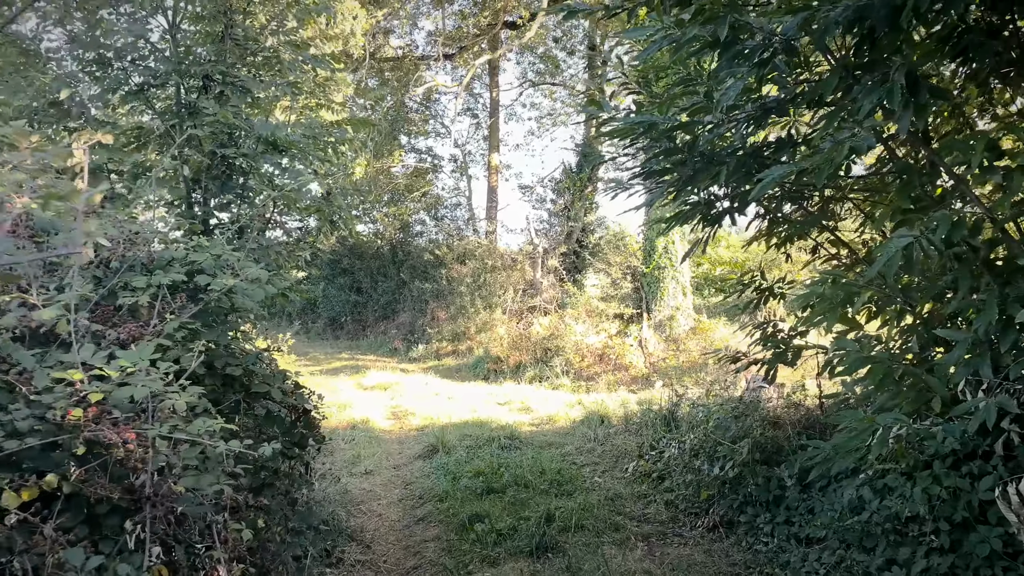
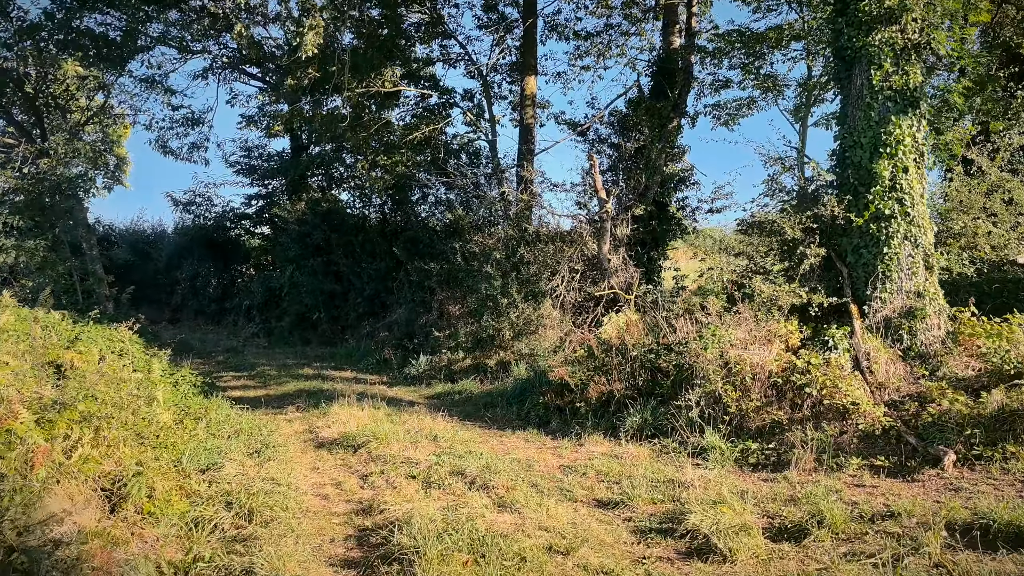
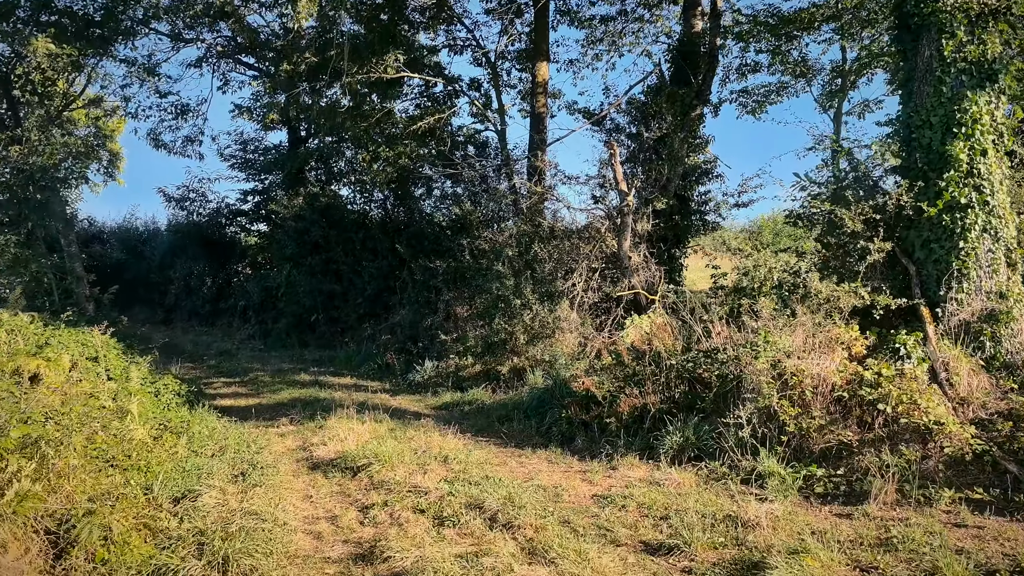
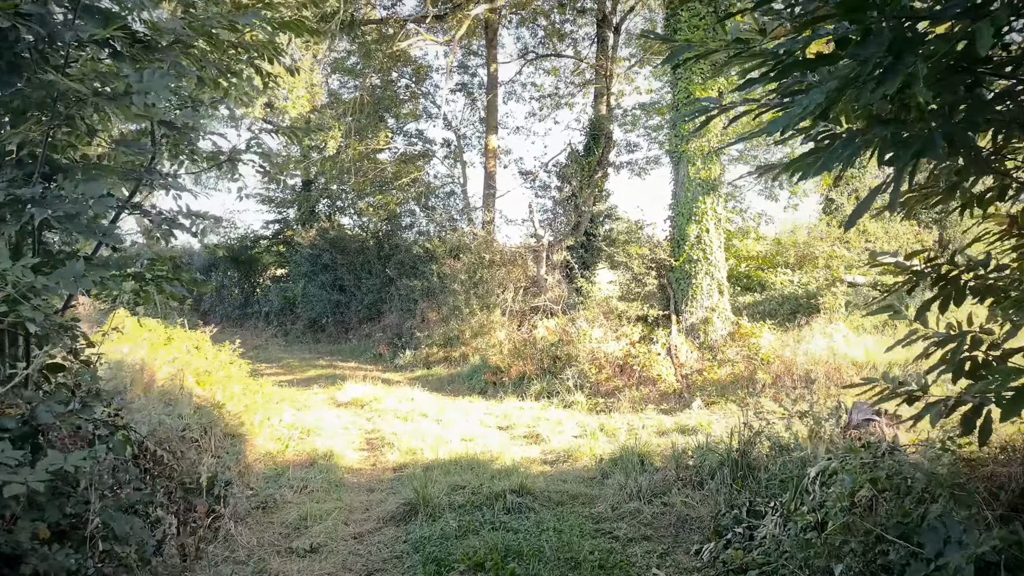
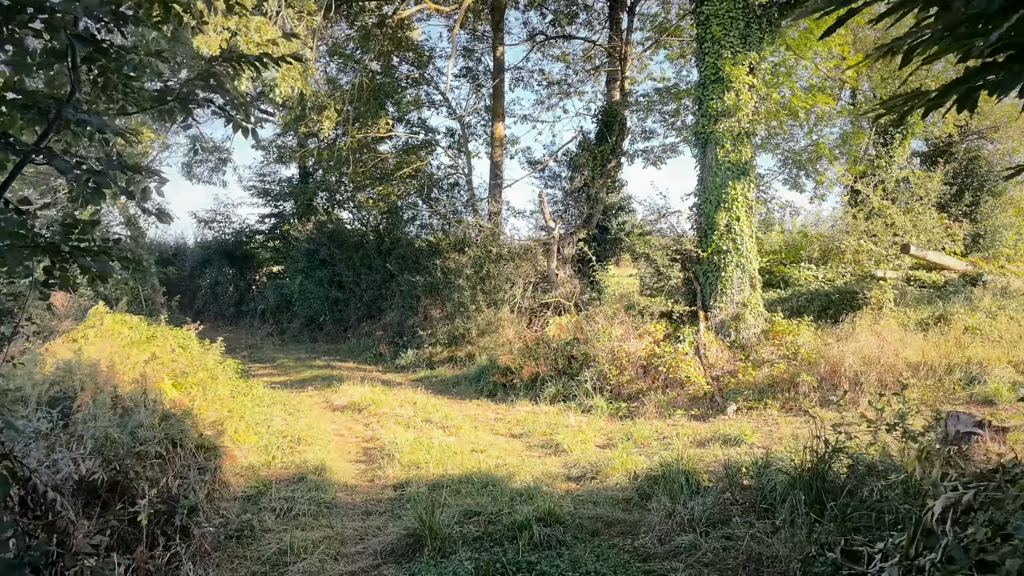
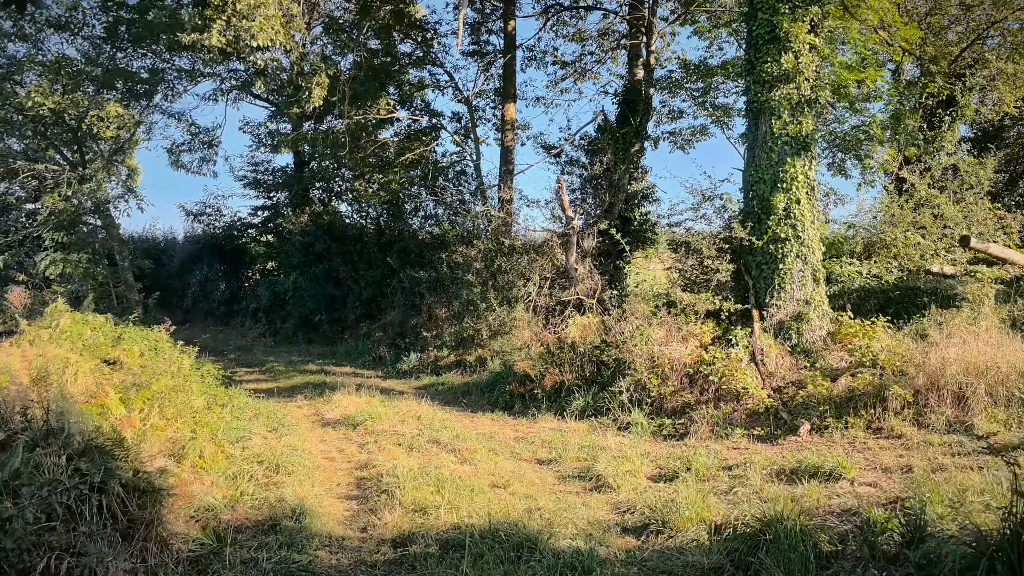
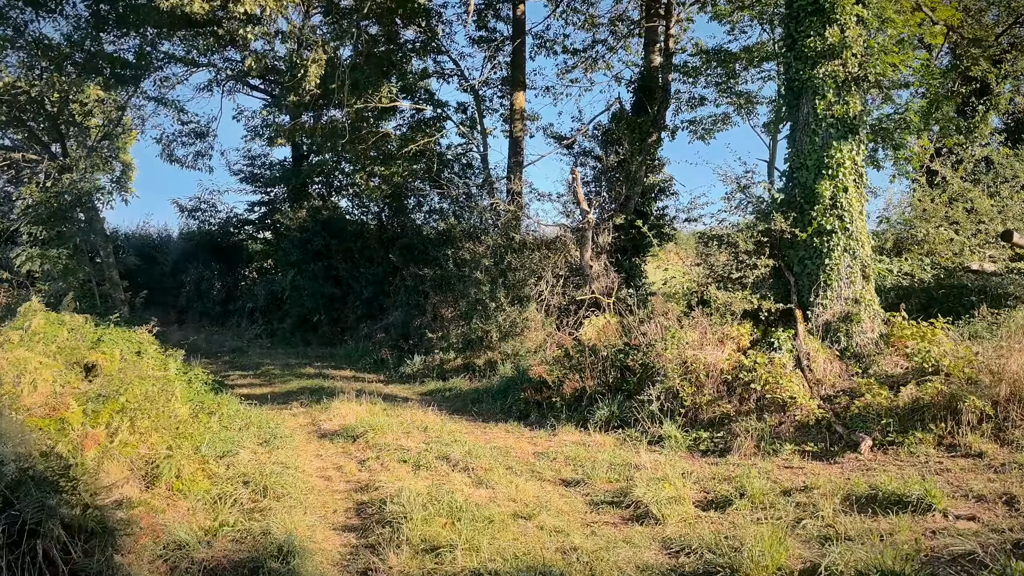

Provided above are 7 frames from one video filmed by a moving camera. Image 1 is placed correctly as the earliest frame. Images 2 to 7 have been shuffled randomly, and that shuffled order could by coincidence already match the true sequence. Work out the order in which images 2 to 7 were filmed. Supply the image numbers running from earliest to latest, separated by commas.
4, 5, 6, 7, 2, 3
